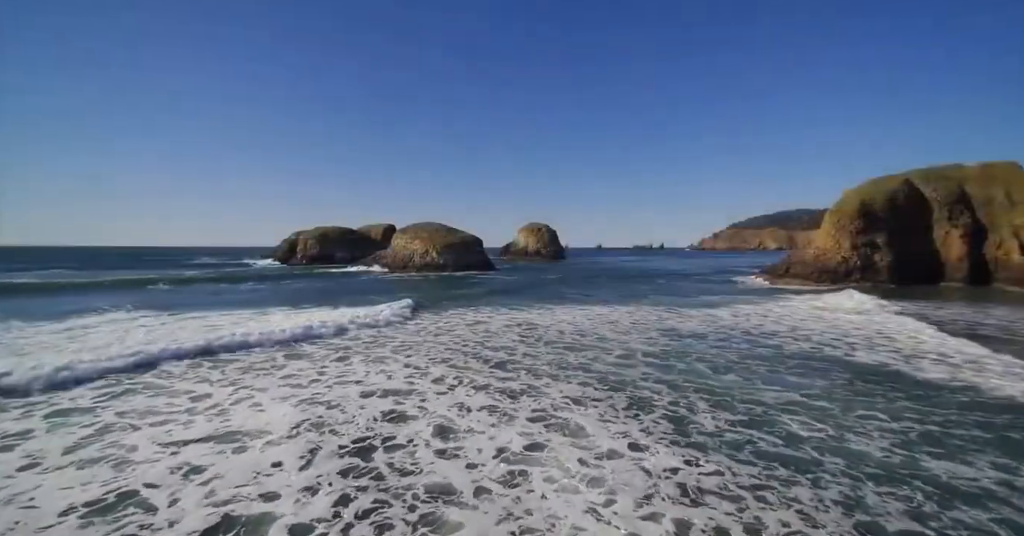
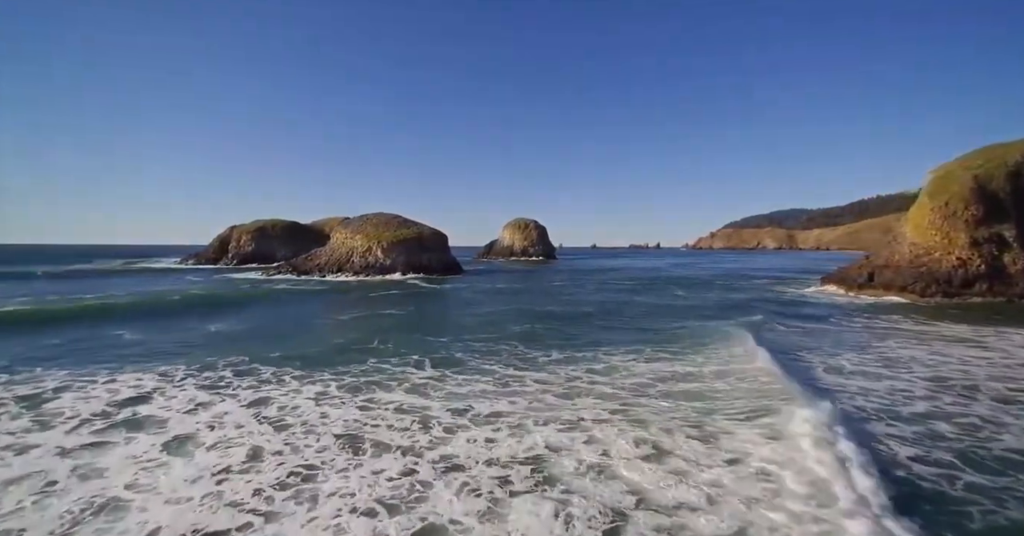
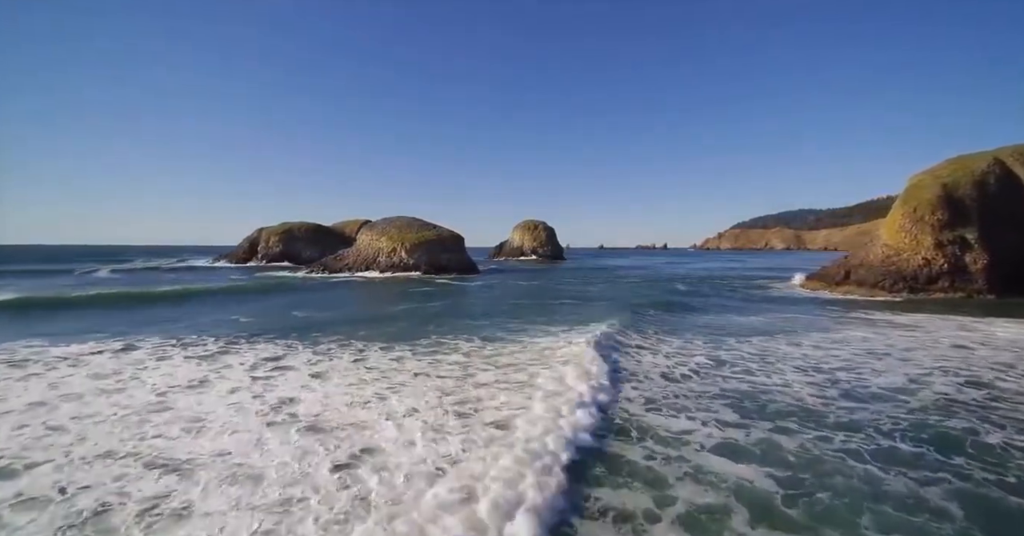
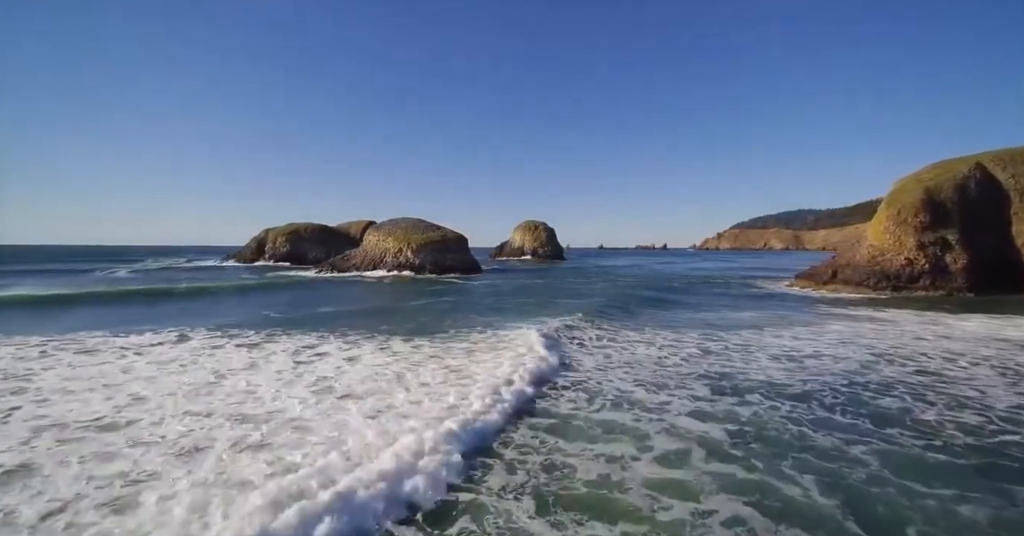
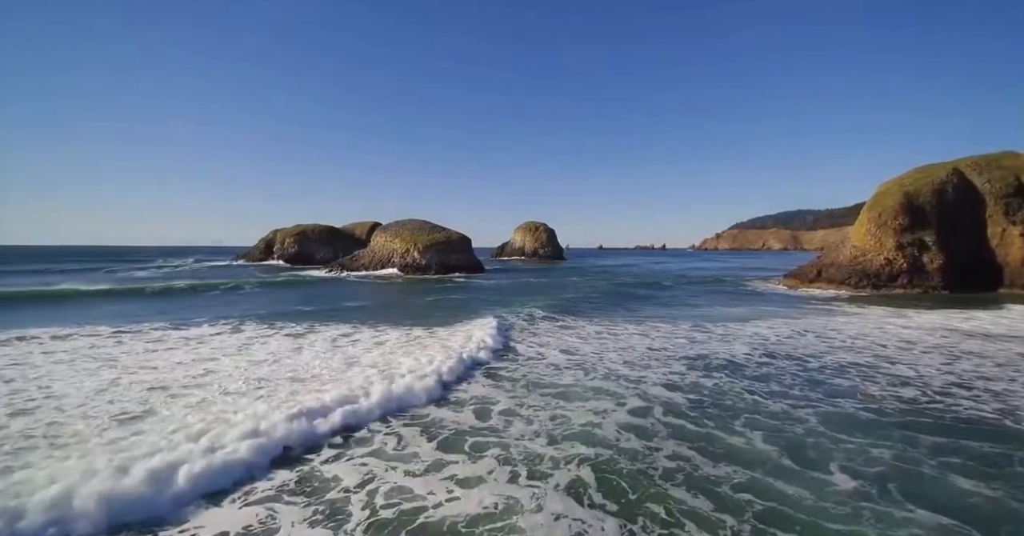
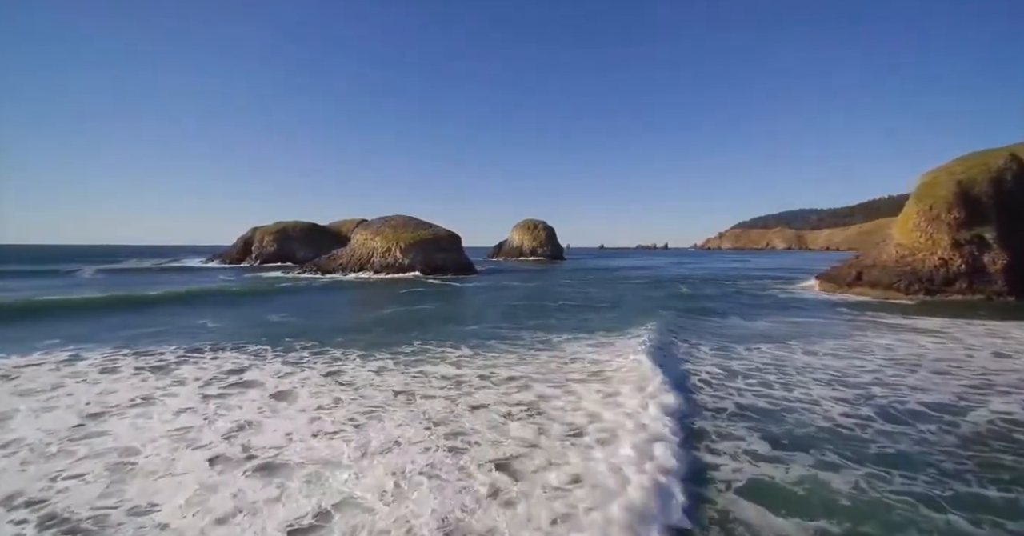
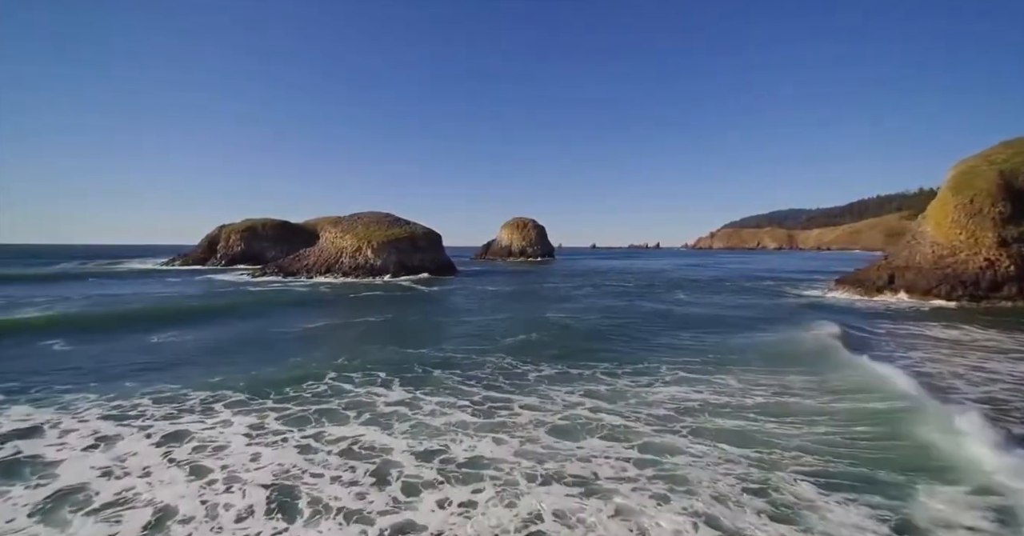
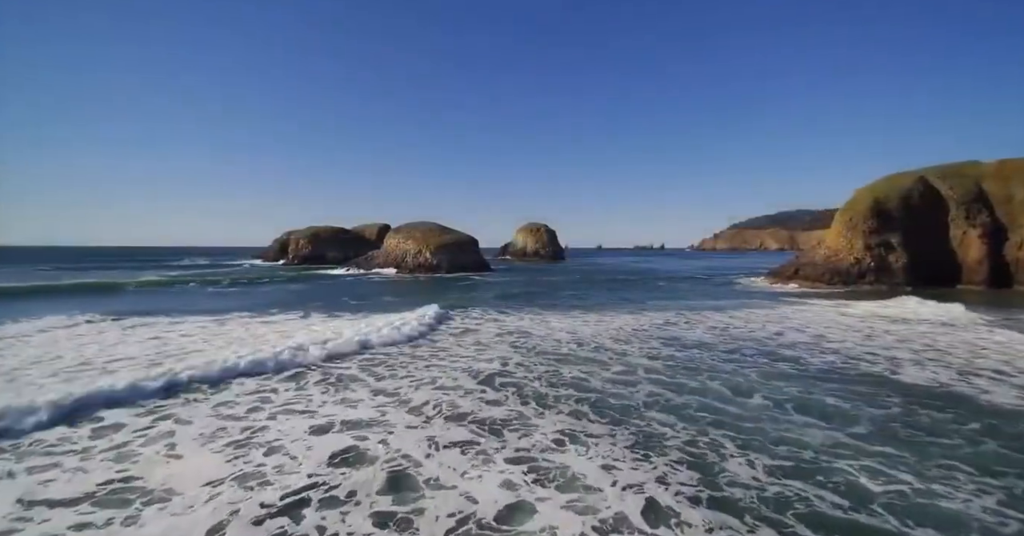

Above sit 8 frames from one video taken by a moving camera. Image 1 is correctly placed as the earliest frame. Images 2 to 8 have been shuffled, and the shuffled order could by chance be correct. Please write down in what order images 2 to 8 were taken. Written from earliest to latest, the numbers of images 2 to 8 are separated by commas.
8, 5, 4, 3, 6, 2, 7
